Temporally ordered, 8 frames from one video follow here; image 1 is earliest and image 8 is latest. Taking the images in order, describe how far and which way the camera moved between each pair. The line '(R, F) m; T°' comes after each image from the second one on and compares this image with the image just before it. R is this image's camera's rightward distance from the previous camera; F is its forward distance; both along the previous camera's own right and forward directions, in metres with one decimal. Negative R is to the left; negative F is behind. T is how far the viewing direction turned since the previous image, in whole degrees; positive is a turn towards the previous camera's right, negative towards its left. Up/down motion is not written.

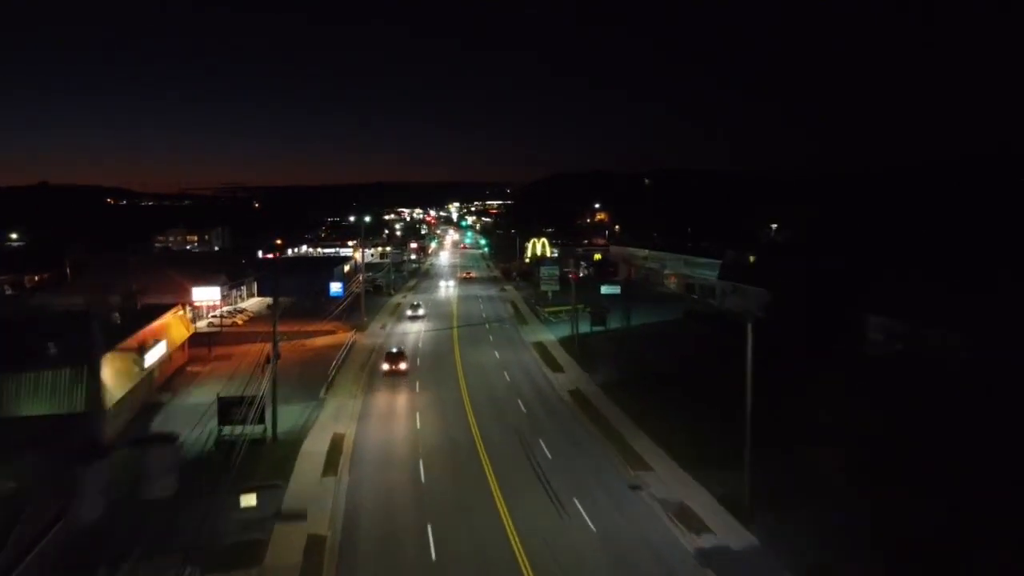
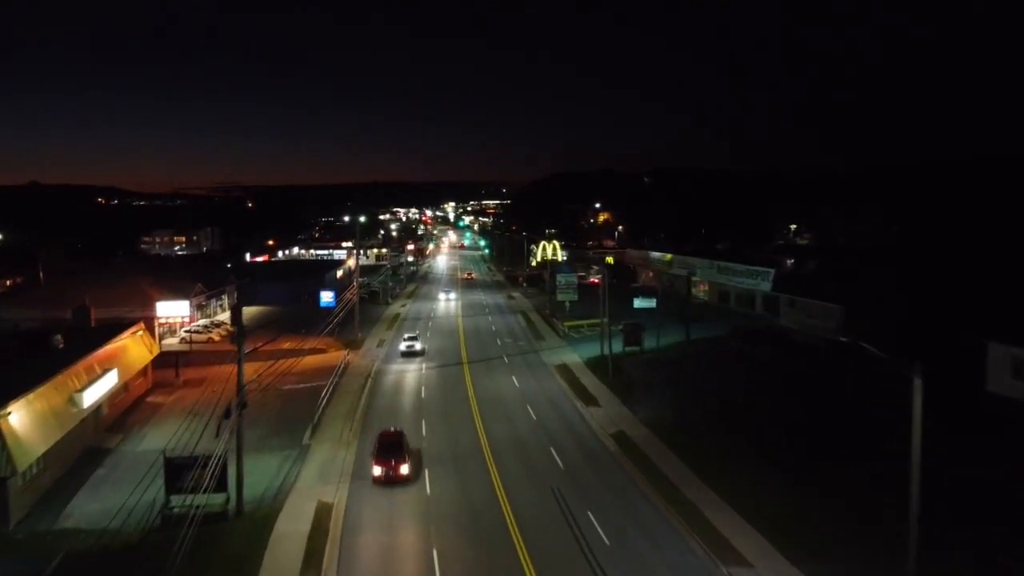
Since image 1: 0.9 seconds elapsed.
(-1.0, +5.9) m; 0°
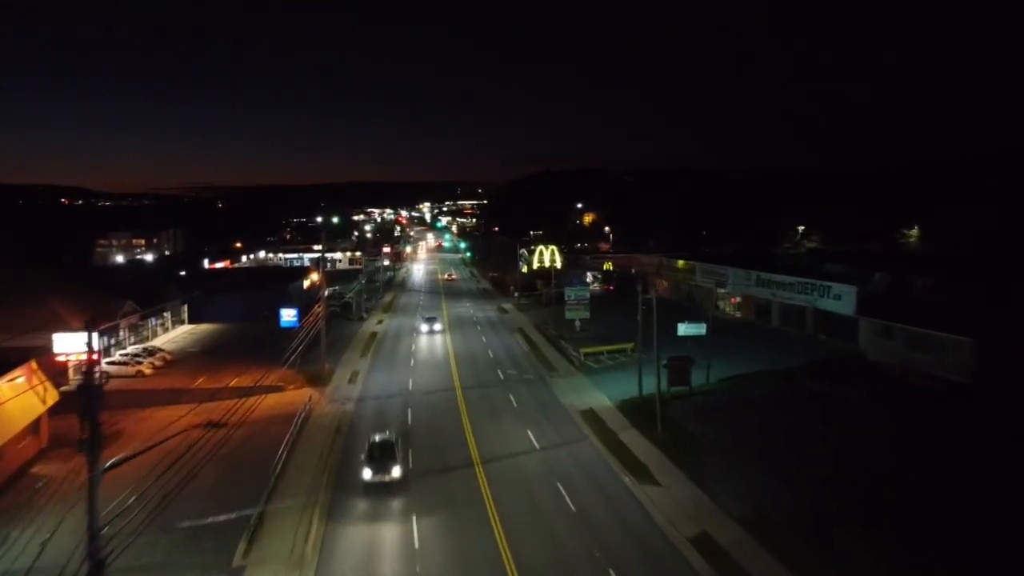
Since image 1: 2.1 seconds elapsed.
(-1.2, +8.1) m; +2°
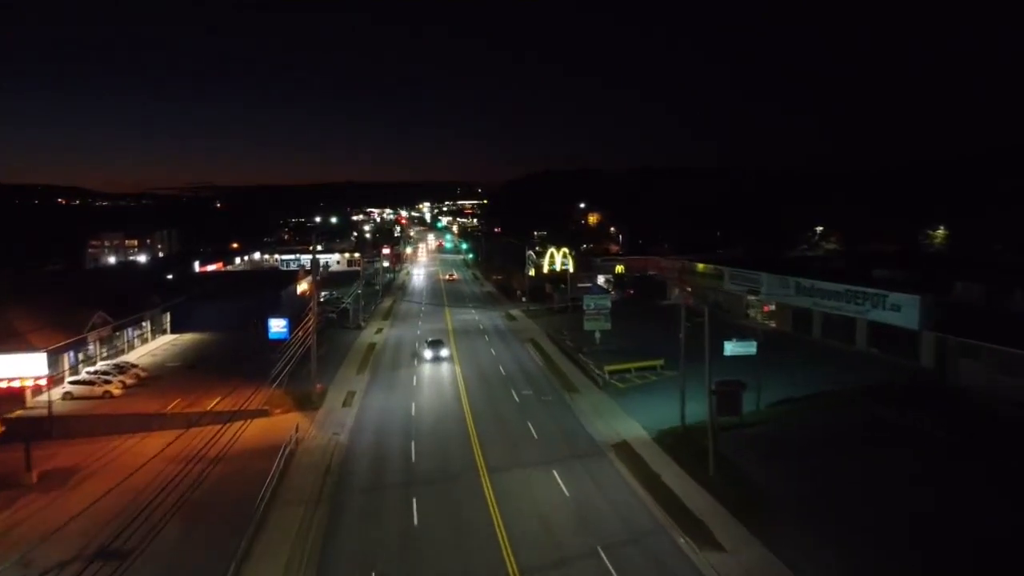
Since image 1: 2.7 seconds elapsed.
(-0.6, +3.9) m; 0°
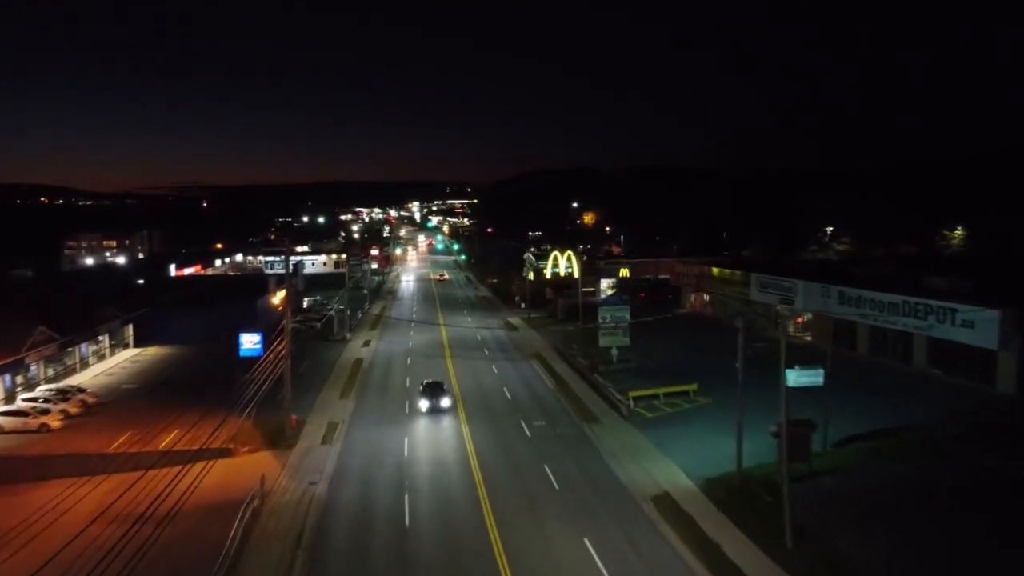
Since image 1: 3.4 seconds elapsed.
(-0.6, +4.5) m; +1°
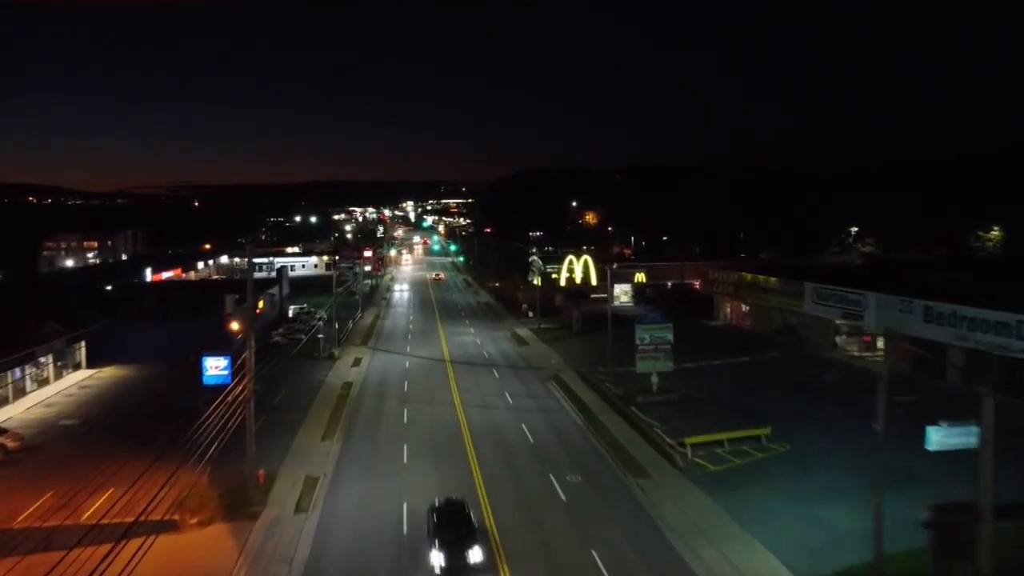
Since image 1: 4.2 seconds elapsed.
(-0.8, +5.6) m; 0°
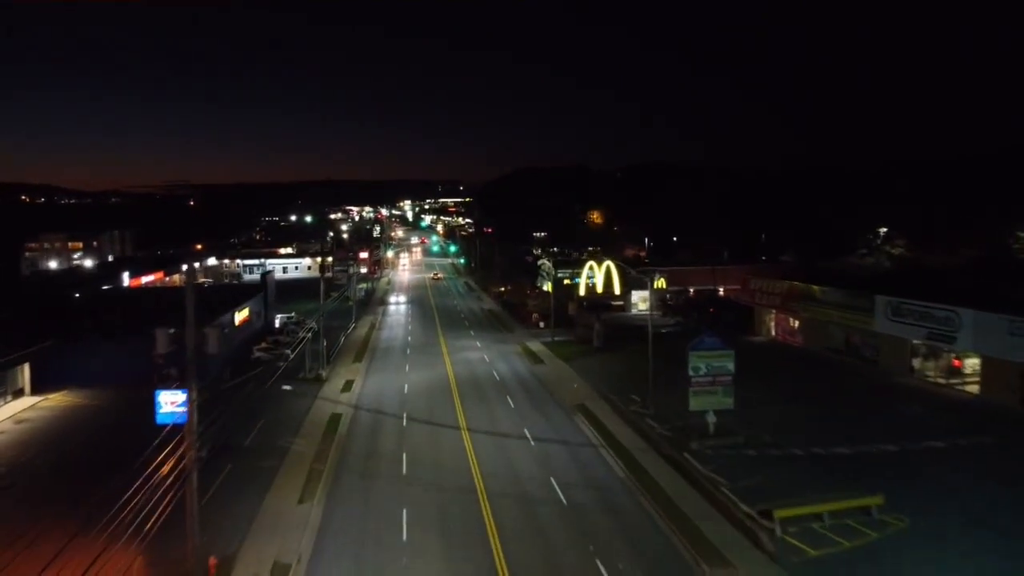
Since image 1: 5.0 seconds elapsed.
(-0.7, +5.1) m; 0°
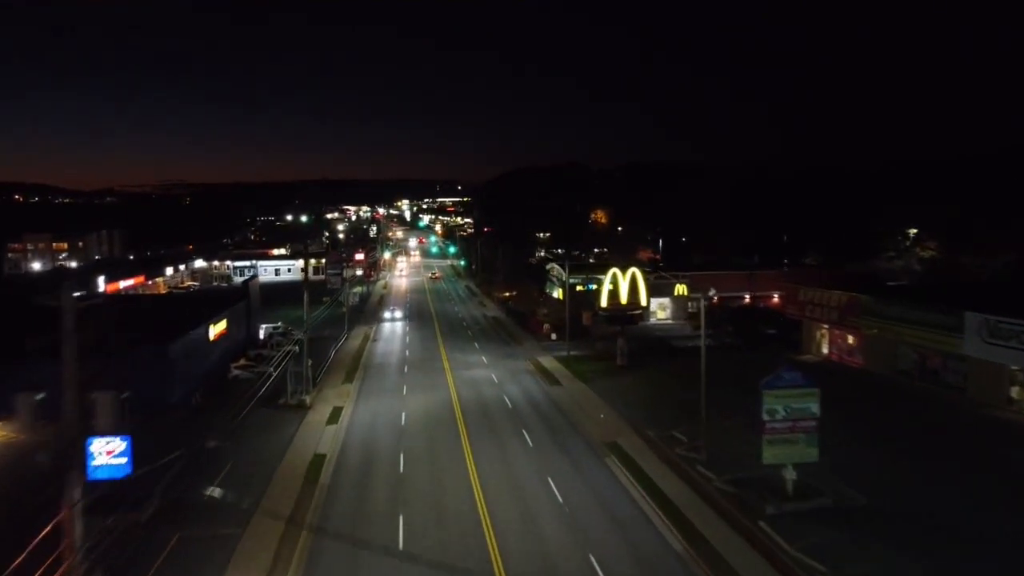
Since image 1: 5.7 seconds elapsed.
(-0.6, +4.7) m; 0°
